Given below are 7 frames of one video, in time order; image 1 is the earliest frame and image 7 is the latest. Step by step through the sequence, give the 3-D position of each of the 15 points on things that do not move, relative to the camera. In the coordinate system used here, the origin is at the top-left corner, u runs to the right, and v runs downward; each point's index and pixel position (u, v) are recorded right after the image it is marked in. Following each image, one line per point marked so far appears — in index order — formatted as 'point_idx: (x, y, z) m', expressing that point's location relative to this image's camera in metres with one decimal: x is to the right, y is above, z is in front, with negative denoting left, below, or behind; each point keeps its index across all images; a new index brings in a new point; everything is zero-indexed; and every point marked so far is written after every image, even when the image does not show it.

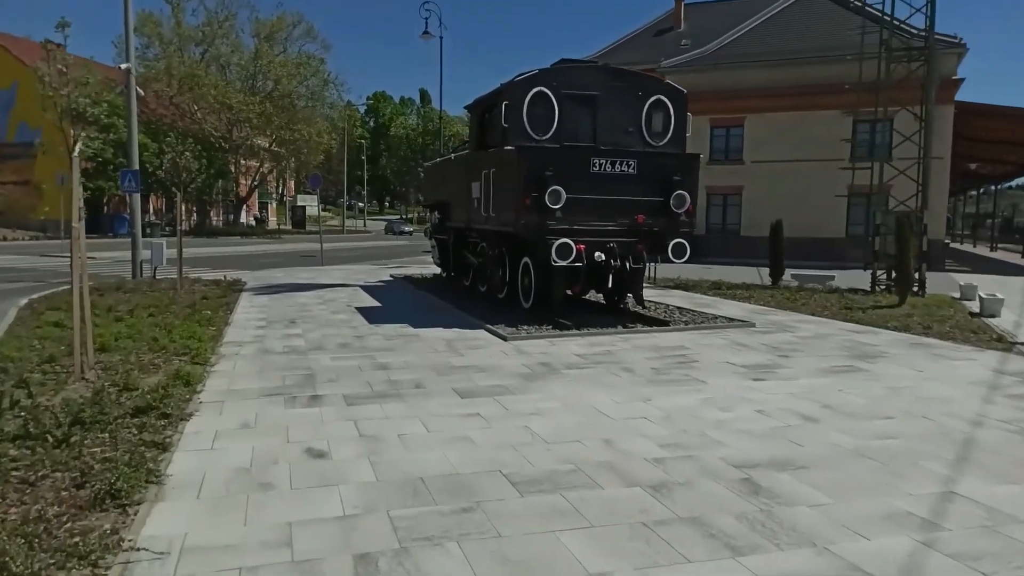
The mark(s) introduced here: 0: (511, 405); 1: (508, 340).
0: (0.0, -1.0, +6.7) m
1: (0.0, -0.7, +10.1) m
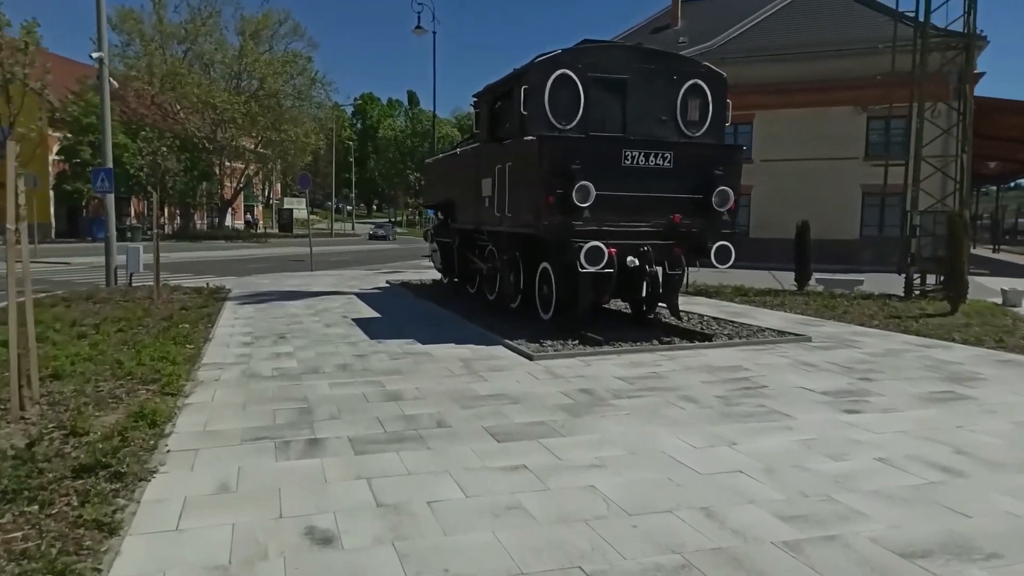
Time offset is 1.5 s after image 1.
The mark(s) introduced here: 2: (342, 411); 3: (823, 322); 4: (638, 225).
0: (+0.4, -1.1, +5.3) m
1: (+0.3, -0.8, +8.7) m
2: (-1.4, -1.0, +6.4) m
3: (+4.8, -0.5, +12.1) m
4: (+1.6, +0.8, +10.2) m
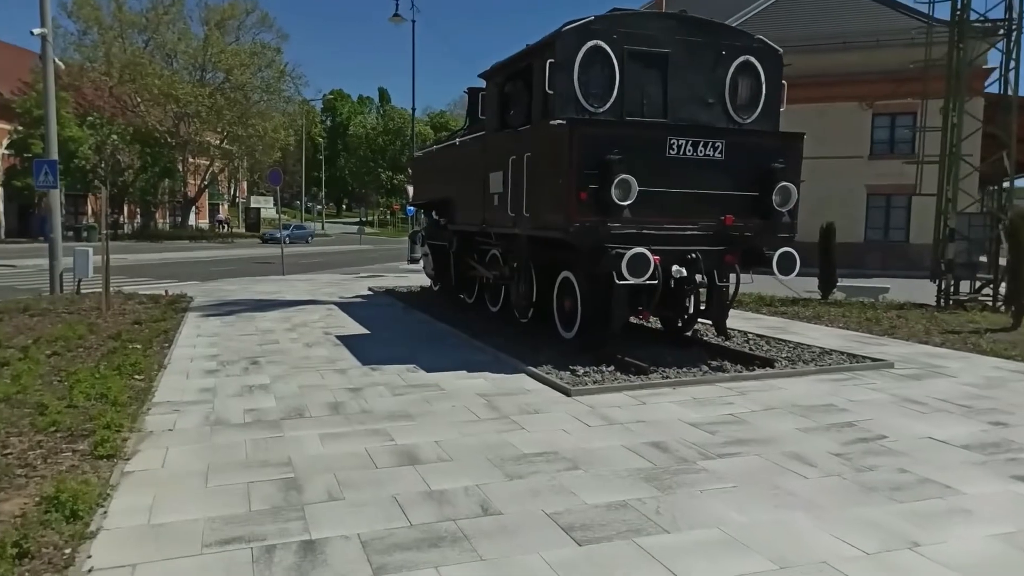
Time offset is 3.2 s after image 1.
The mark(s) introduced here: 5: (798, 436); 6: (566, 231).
0: (+0.8, -1.3, +3.6) m
1: (+0.5, -1.0, +7.0) m
2: (-1.0, -1.2, +4.7) m
3: (+4.9, -0.7, +10.5) m
4: (+1.9, +0.6, +8.5) m
5: (+2.1, -1.1, +5.8) m
6: (+0.6, +0.6, +8.3) m
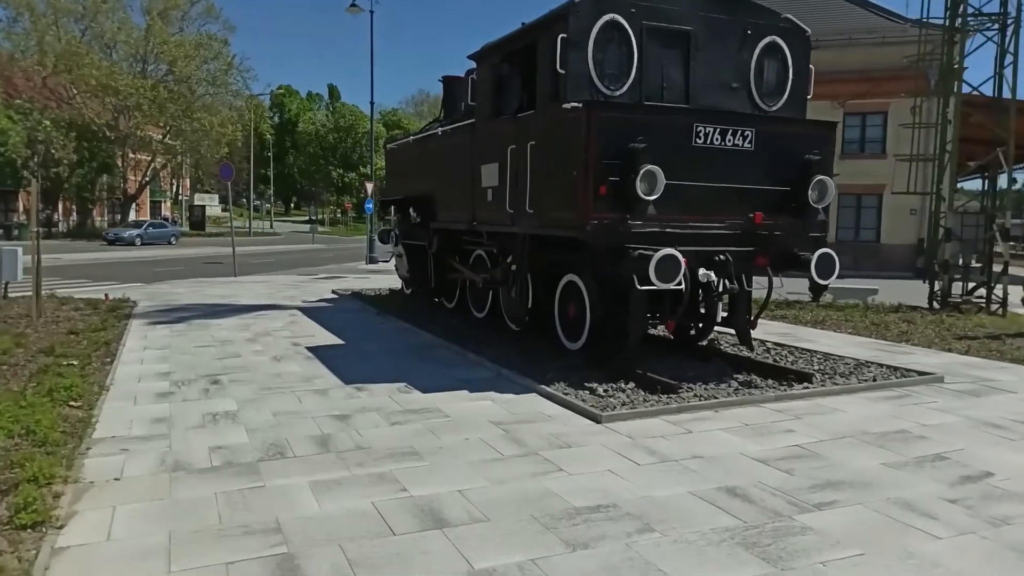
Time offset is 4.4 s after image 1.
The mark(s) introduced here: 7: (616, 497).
0: (+1.2, -1.3, +2.5) m
1: (+0.7, -1.0, +5.9) m
2: (-0.7, -1.2, +3.5) m
3: (+4.9, -0.7, +9.8) m
4: (+1.9, +0.6, +7.6) m
5: (+2.3, -1.1, +4.9) m
6: (+0.6, +0.5, +7.2) m
7: (+0.6, -1.2, +4.4) m
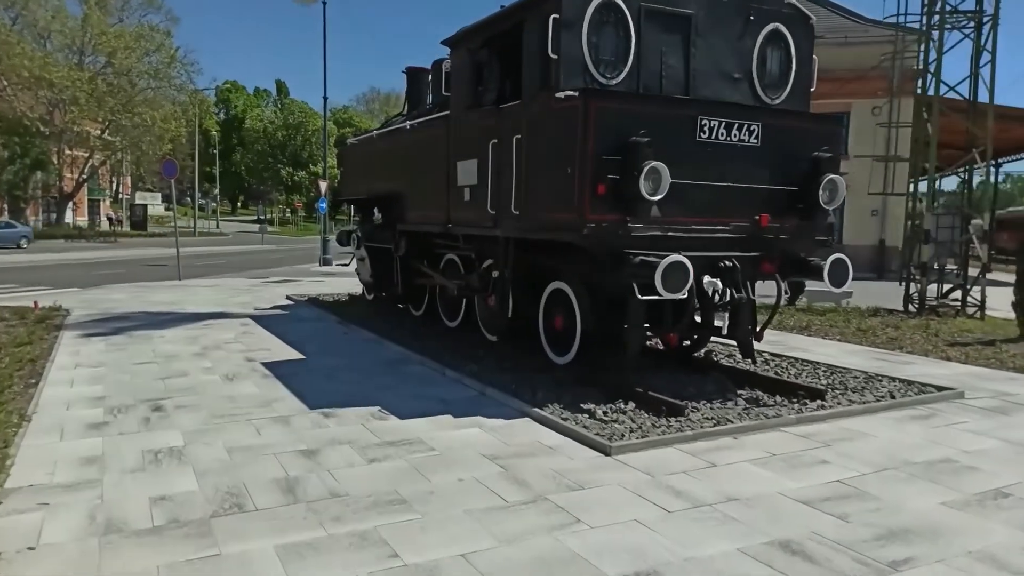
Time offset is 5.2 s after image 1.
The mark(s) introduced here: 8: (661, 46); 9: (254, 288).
0: (+1.3, -1.4, +1.8) m
1: (+0.7, -1.1, +5.2) m
2: (-0.6, -1.3, +2.7) m
3: (+4.6, -0.8, +9.2) m
4: (+1.8, +0.5, +6.9) m
5: (+2.4, -1.2, +4.2) m
6: (+0.5, +0.5, +6.5) m
7: (+0.7, -1.3, +3.6) m
8: (+1.3, +2.2, +7.1) m
9: (-5.7, 0.0, +17.4) m
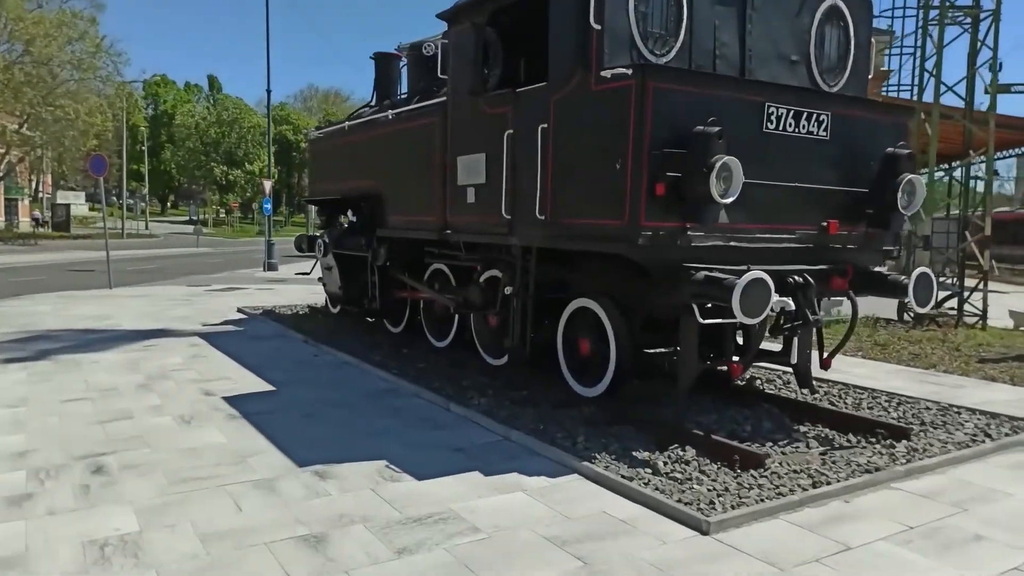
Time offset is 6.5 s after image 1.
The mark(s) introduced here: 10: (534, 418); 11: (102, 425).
0: (+2.0, -1.6, +0.7) m
1: (+1.0, -1.3, +4.0) m
2: (0.0, -1.5, +1.4) m
3: (+4.6, -0.9, +8.4) m
4: (+2.0, +0.4, +5.8) m
5: (+2.8, -1.4, +3.2) m
6: (+0.8, +0.3, +5.3) m
7: (+1.1, -1.4, +2.5) m
8: (+1.5, +2.0, +5.9) m
9: (-6.3, -0.2, +15.7) m
10: (+0.2, -1.0, +6.3) m
11: (-3.2, -1.1, +6.2) m
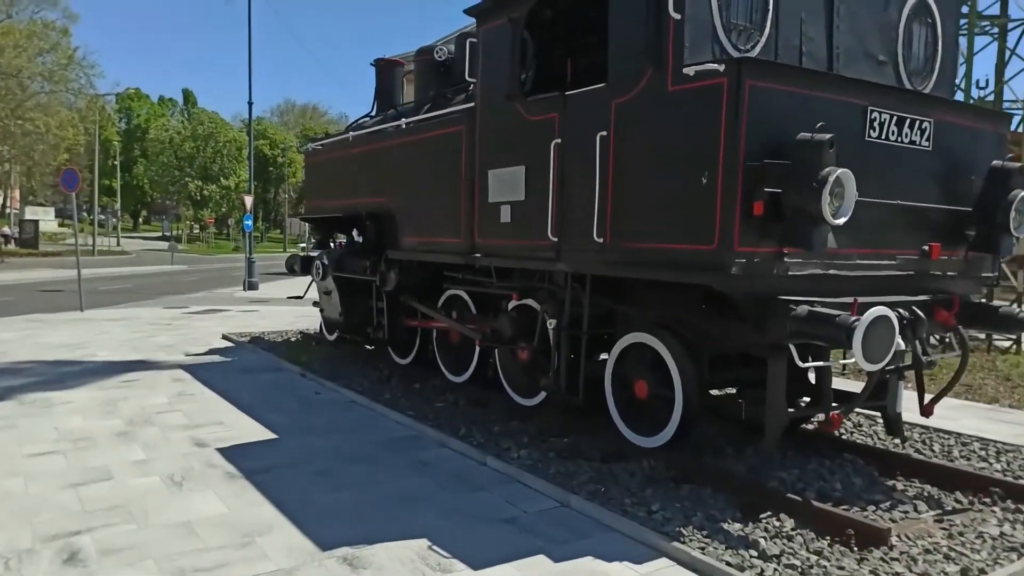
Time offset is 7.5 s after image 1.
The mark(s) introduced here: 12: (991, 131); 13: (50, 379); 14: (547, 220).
0: (+2.5, -1.7, -0.2) m
1: (+1.5, -1.5, +3.1) m
2: (+0.5, -1.6, +0.5) m
3: (+4.9, -1.2, +7.6) m
4: (+2.4, +0.1, +4.9) m
5: (+3.3, -1.5, +2.3) m
6: (+1.2, +0.1, +4.4) m
7: (+1.6, -1.6, +1.6) m
8: (+1.9, +1.8, +5.1) m
9: (-6.2, -0.6, +14.6) m
10: (+0.5, -1.3, +5.3) m
11: (-2.9, -1.3, +5.1) m
12: (+3.4, +1.1, +5.5) m
13: (-5.2, -1.0, +8.8) m
14: (+0.2, +0.5, +5.7) m
